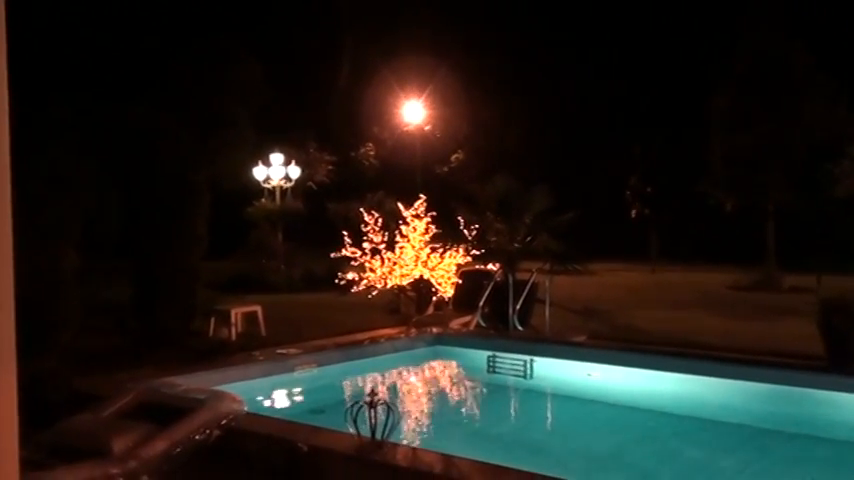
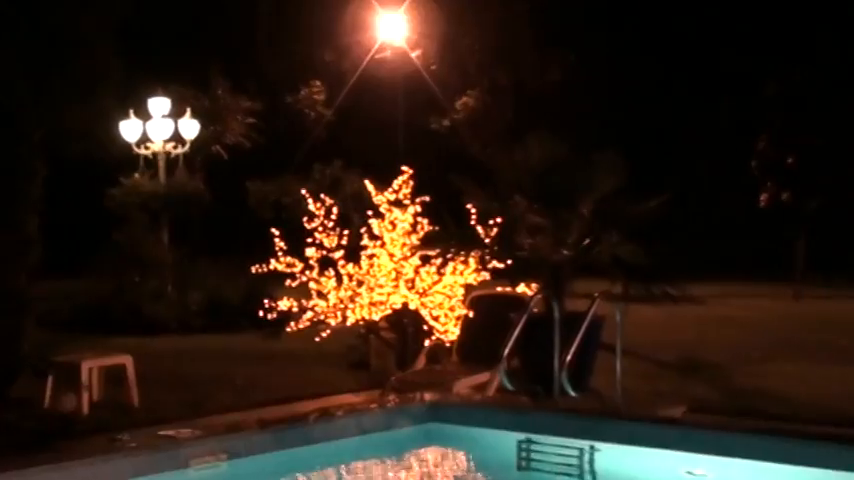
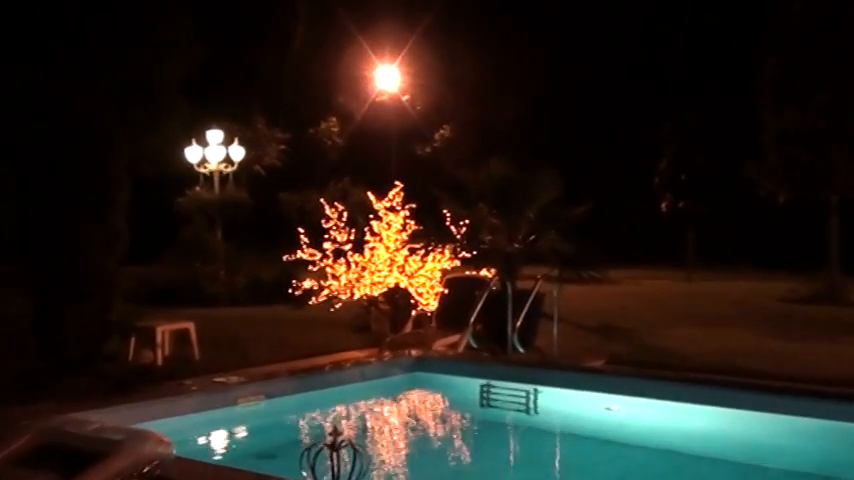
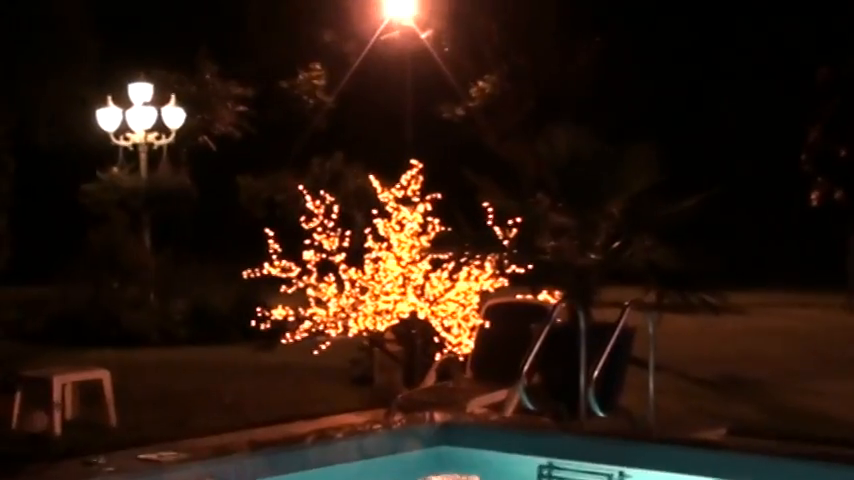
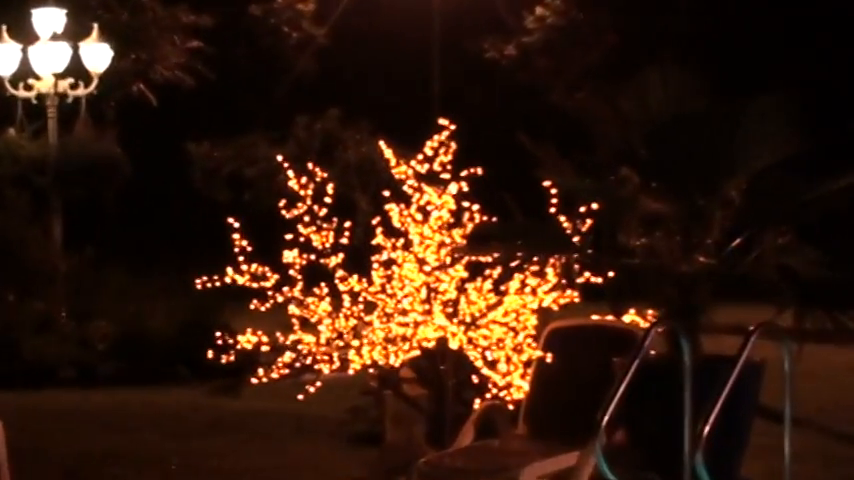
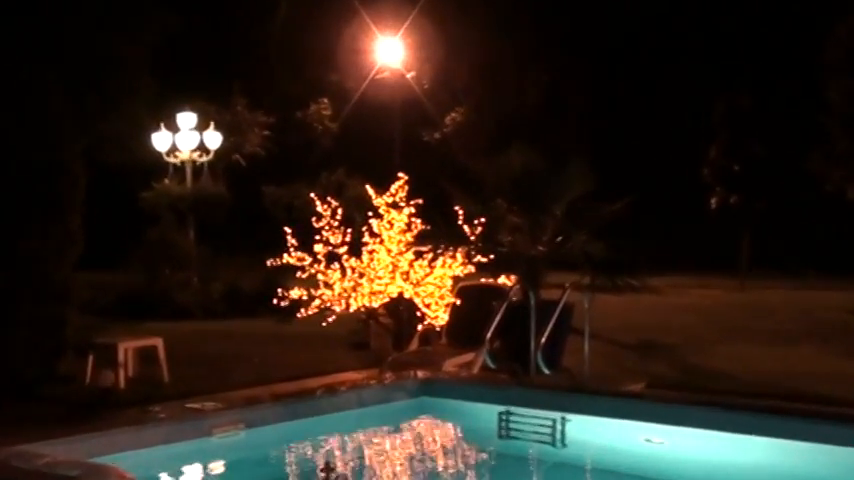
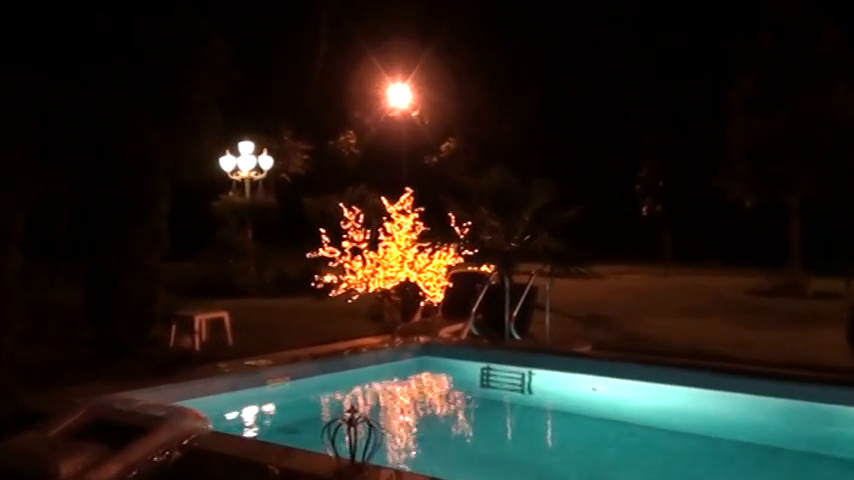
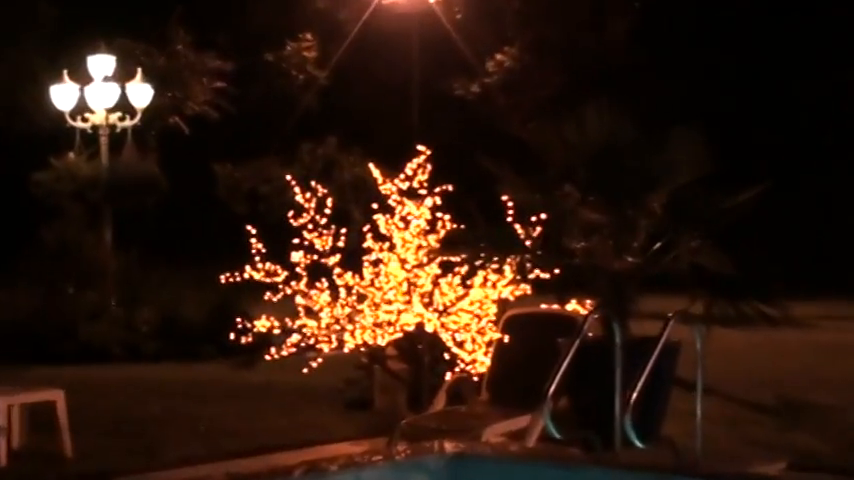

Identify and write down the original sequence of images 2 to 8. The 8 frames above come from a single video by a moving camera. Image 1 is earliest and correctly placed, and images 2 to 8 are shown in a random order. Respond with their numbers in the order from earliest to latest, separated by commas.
7, 3, 6, 2, 4, 8, 5
